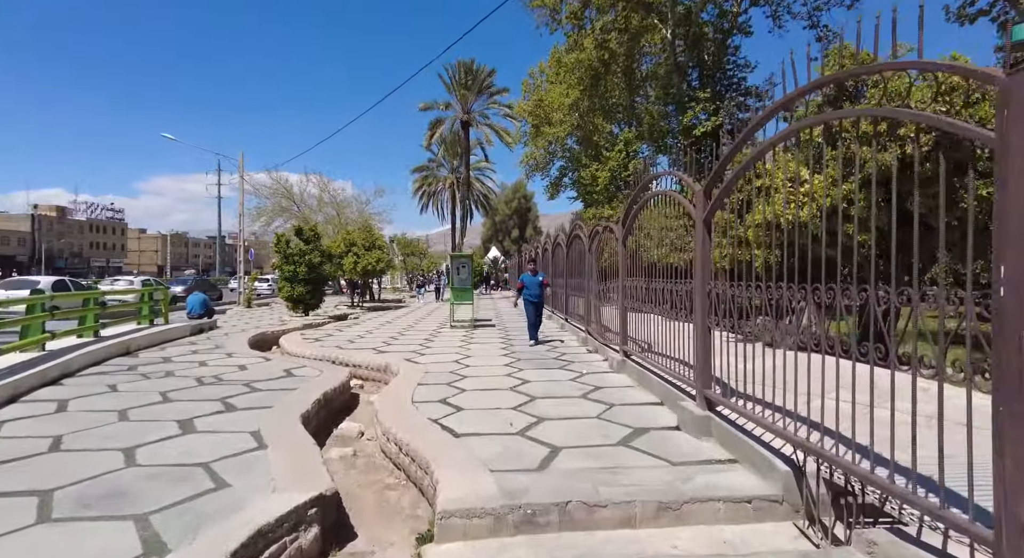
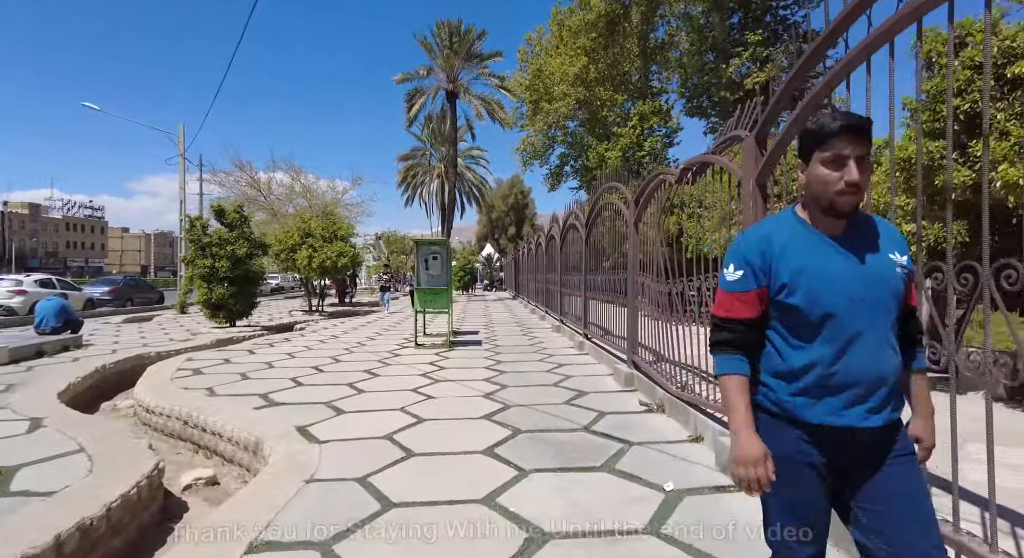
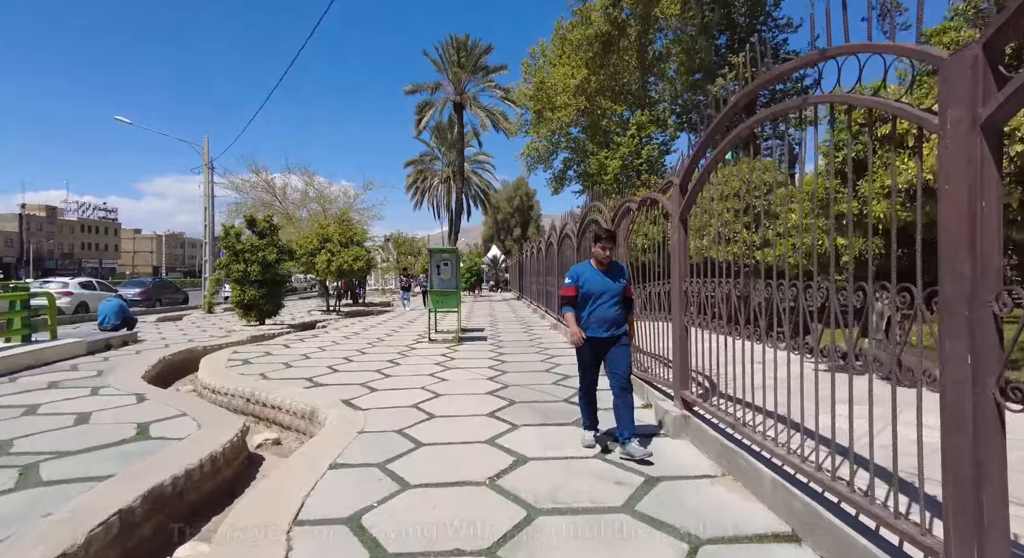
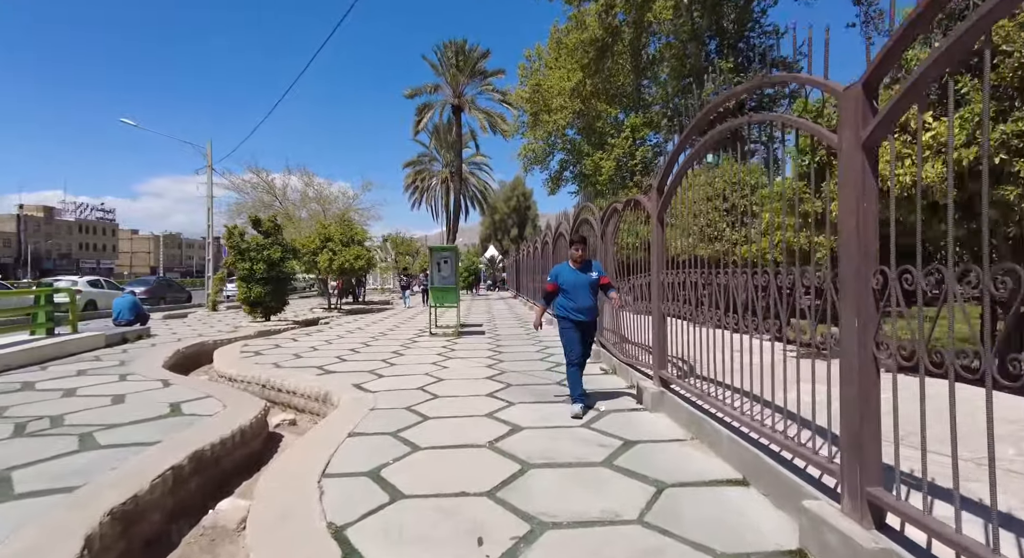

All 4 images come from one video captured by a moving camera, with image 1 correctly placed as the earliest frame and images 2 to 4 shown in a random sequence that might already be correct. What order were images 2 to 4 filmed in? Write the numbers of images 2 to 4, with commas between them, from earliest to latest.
4, 3, 2
